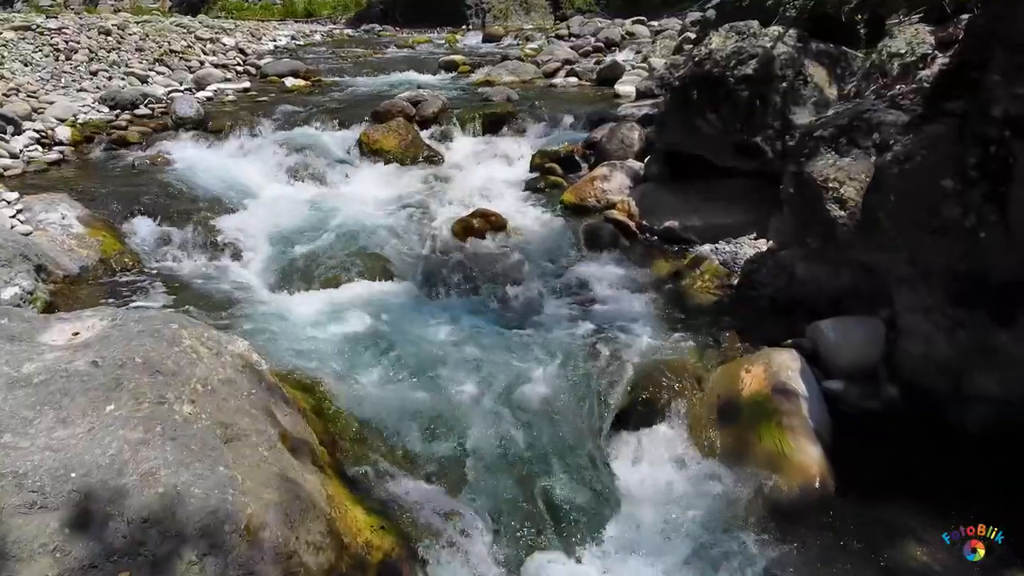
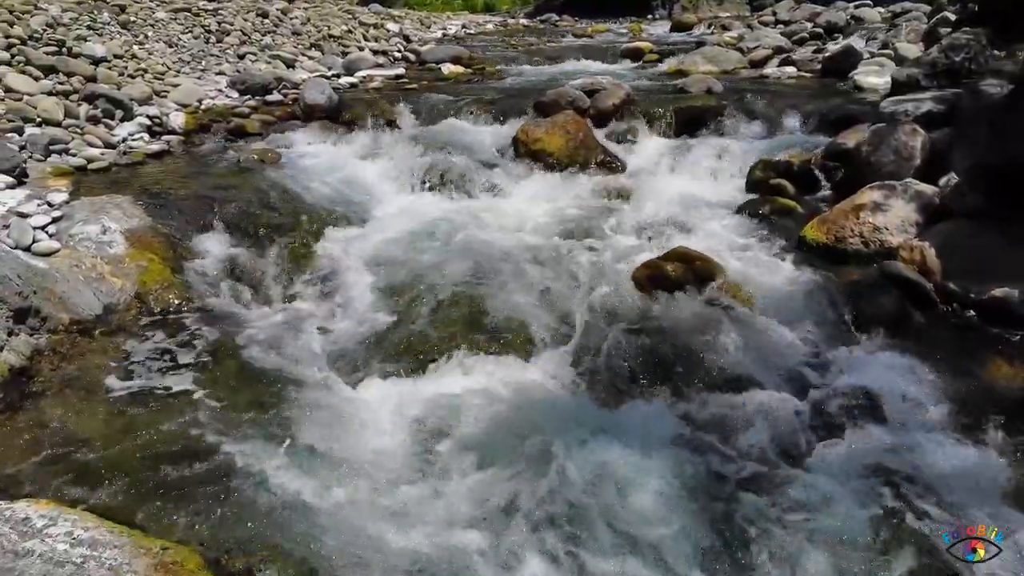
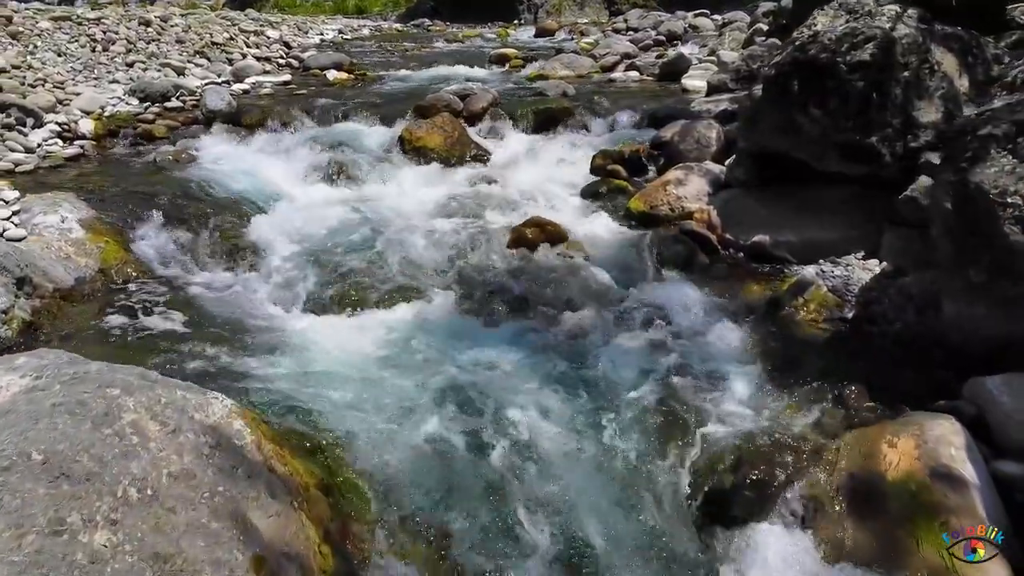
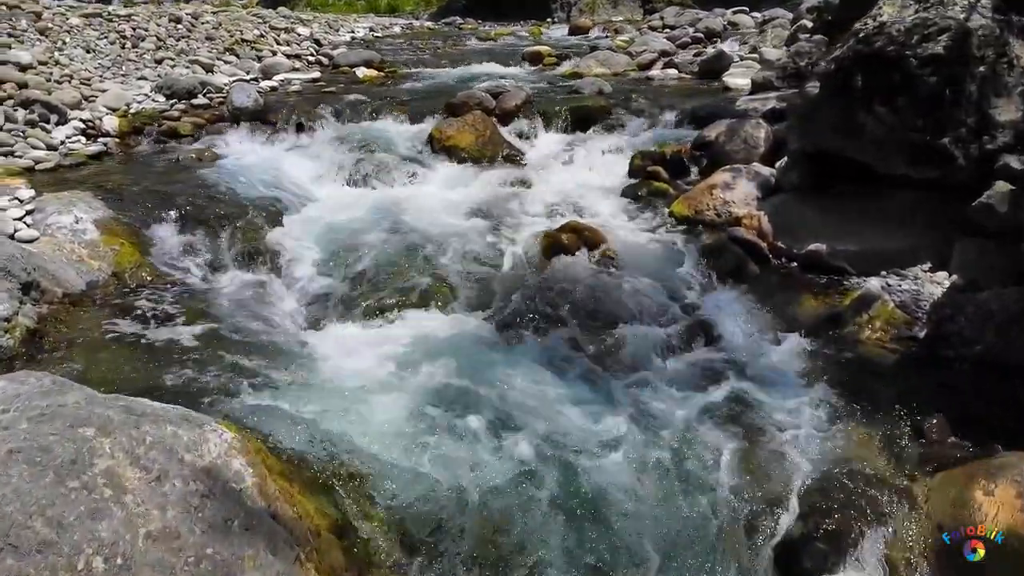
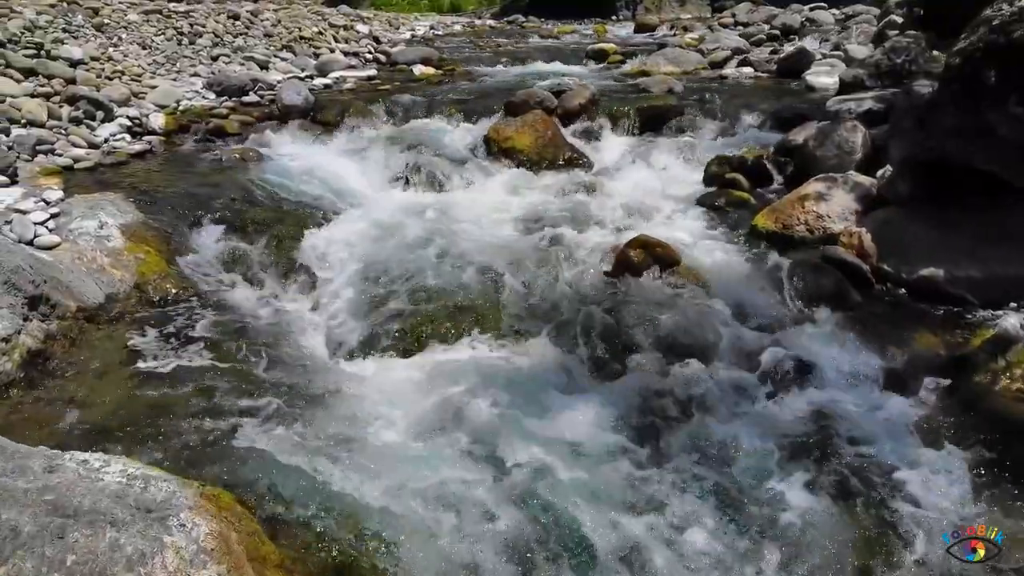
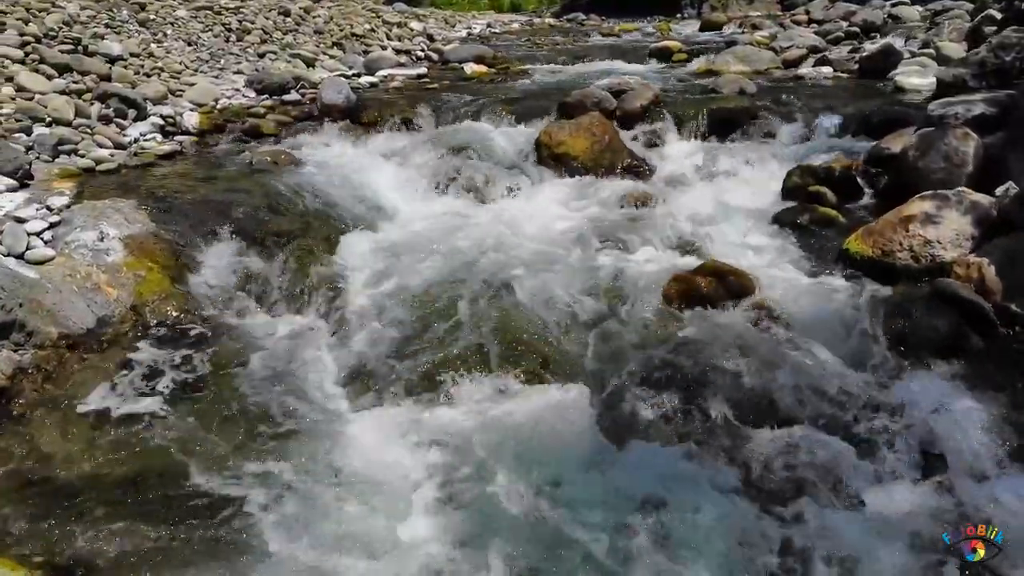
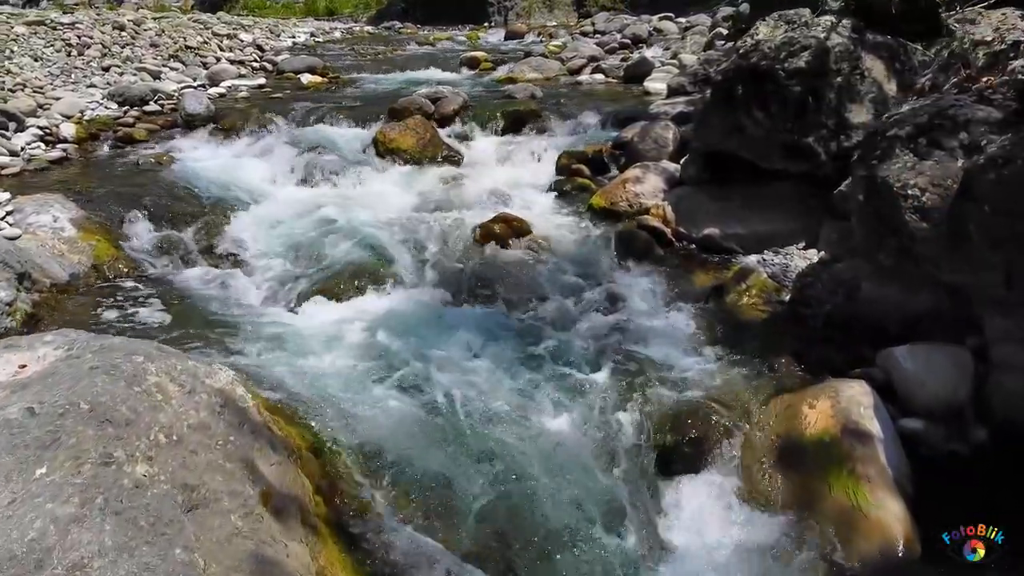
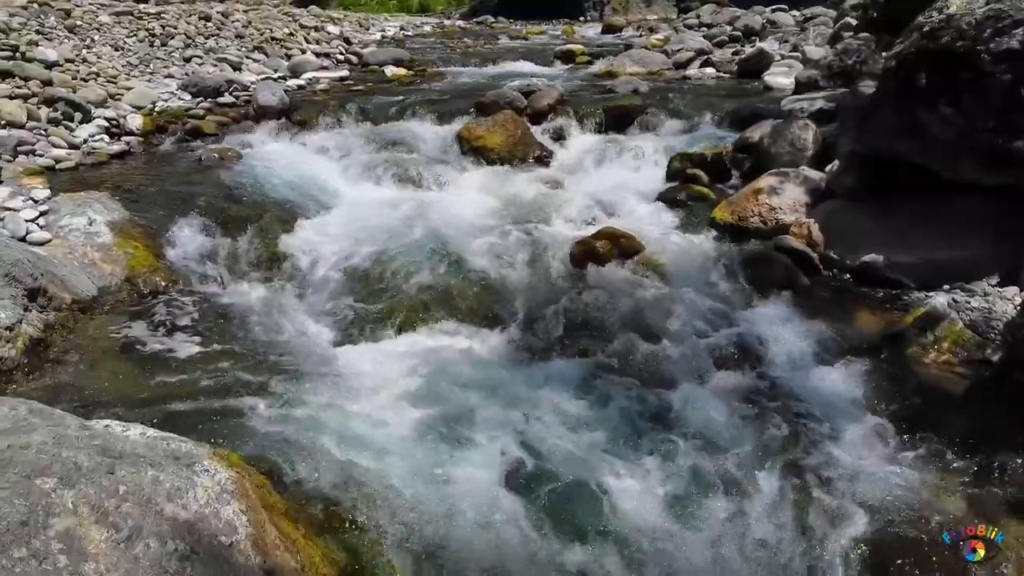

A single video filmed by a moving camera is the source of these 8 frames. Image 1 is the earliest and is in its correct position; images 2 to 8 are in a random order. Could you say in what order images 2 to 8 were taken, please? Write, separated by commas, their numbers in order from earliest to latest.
7, 3, 4, 8, 5, 2, 6
